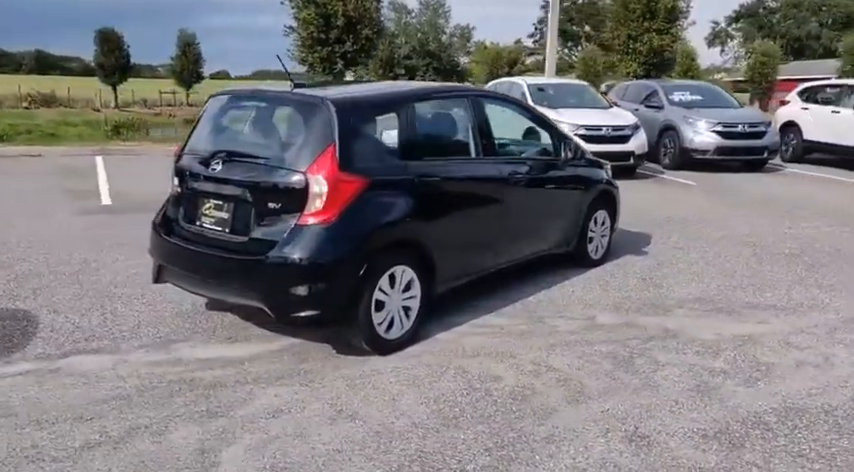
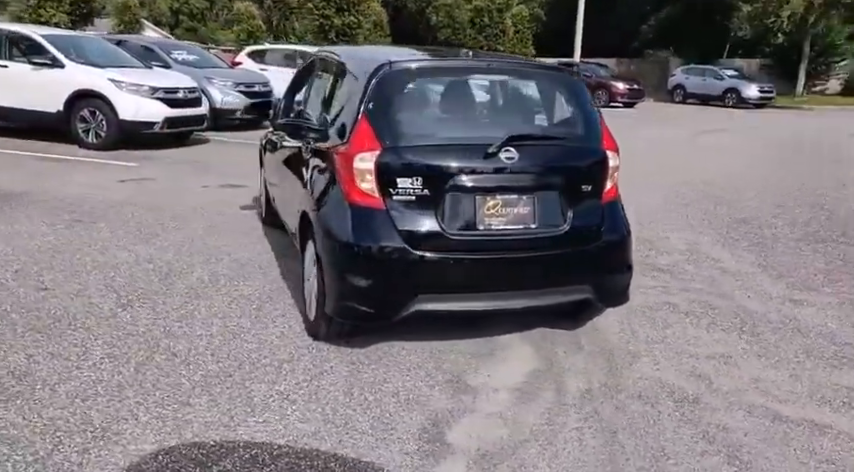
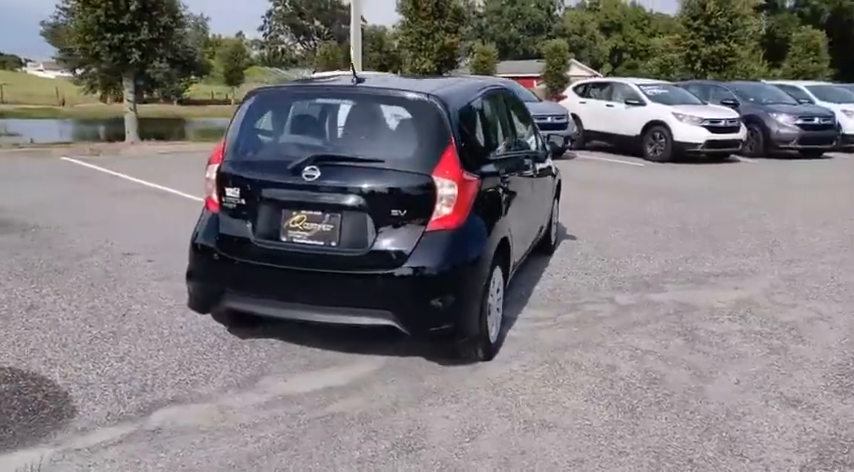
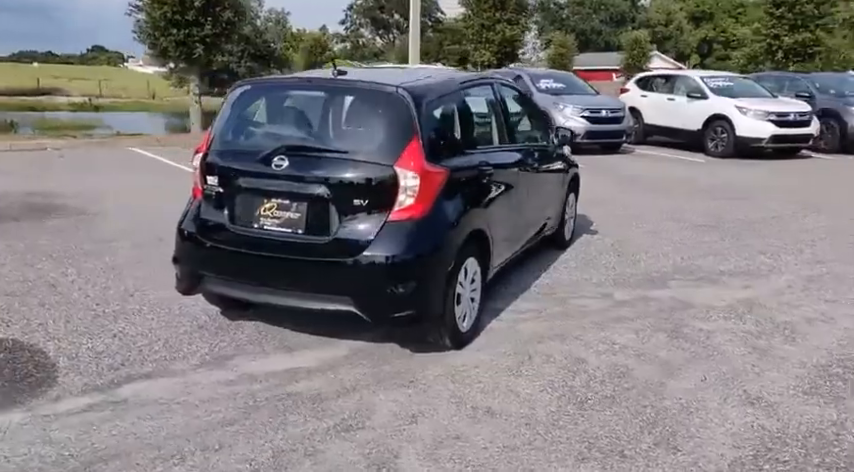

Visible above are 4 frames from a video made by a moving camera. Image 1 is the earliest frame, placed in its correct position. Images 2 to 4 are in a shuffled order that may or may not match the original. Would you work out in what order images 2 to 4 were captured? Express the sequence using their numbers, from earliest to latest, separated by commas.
4, 3, 2
